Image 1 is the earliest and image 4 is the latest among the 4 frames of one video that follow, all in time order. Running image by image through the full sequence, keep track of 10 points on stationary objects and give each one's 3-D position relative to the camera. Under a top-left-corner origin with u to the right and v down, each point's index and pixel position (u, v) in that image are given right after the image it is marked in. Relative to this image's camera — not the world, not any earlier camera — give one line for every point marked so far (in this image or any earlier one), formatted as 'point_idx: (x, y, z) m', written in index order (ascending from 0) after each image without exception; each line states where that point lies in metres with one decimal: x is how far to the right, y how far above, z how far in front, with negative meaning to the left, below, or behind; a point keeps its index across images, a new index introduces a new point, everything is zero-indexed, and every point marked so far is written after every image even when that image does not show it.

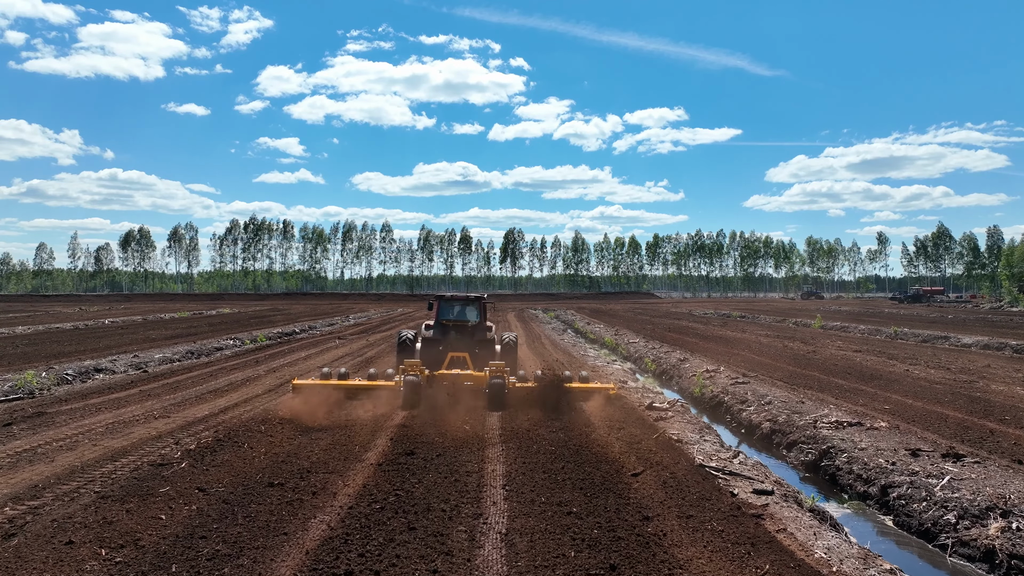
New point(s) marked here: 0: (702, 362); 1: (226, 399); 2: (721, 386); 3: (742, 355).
0: (+5.6, -2.2, +15.8) m
1: (-5.7, -2.2, +10.7) m
2: (+4.9, -2.3, +12.5) m
3: (+7.4, -2.1, +17.2) m
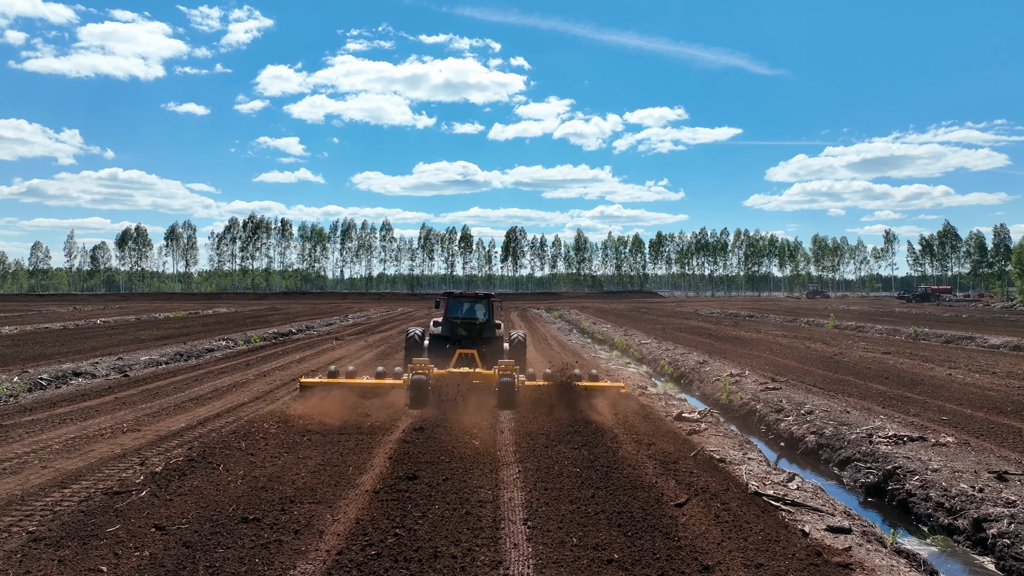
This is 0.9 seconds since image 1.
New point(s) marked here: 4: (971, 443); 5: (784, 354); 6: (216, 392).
0: (+5.8, -2.1, +14.8) m
1: (-5.5, -2.1, +9.7) m
2: (+5.1, -2.2, +11.5) m
3: (+7.6, -2.1, +16.1) m
4: (+6.2, -2.1, +7.3) m
5: (+8.6, -2.1, +17.0) m
6: (-6.1, -2.2, +11.1) m
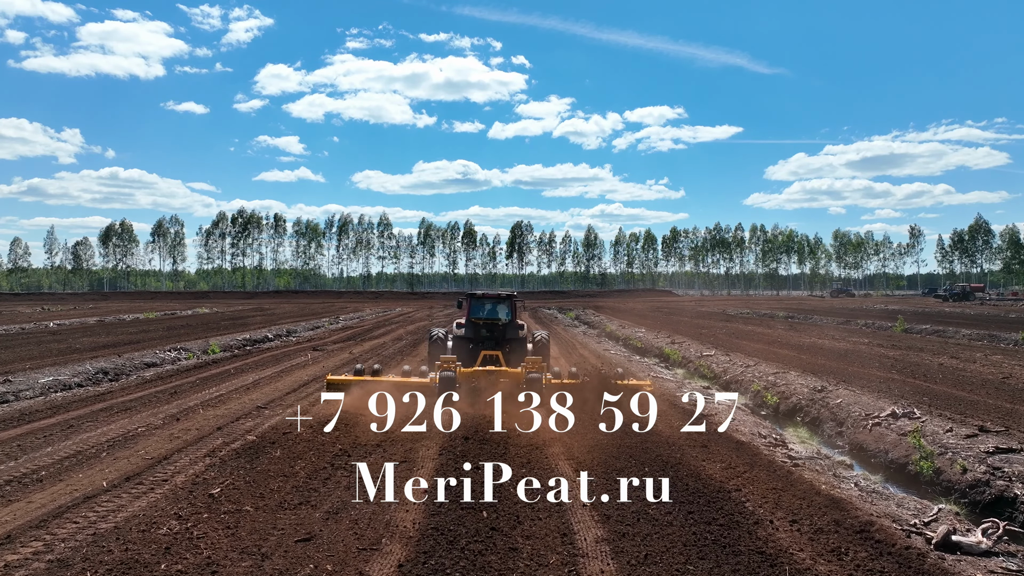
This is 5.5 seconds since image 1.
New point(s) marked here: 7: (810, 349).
0: (+6.6, -2.1, +10.2) m
1: (-4.7, -2.1, +5.1) m
2: (+5.9, -2.2, +6.9) m
3: (+8.3, -2.0, +11.5) m
4: (+7.0, -2.0, +2.7) m
5: (+9.4, -2.0, +12.4) m
6: (-5.4, -2.1, +6.5) m
7: (+9.7, -2.0, +17.6) m
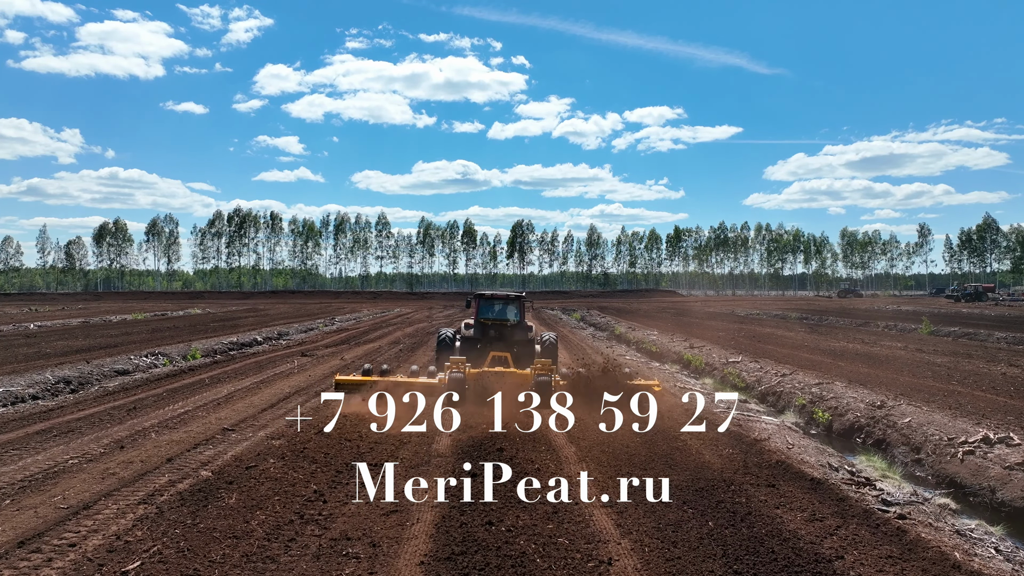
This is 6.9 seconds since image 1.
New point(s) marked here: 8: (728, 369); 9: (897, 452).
0: (+6.8, -2.1, +8.7) m
1: (-4.5, -2.1, +3.6) m
2: (+6.1, -2.1, +5.4) m
3: (+8.6, -2.0, +10.1) m
4: (+7.2, -2.0, +1.2) m
5: (+9.6, -2.0, +11.0) m
6: (-5.2, -2.1, +5.1) m
7: (+9.9, -2.0, +16.1) m
8: (+5.5, -2.1, +13.9) m
9: (+5.6, -2.4, +7.9) m
